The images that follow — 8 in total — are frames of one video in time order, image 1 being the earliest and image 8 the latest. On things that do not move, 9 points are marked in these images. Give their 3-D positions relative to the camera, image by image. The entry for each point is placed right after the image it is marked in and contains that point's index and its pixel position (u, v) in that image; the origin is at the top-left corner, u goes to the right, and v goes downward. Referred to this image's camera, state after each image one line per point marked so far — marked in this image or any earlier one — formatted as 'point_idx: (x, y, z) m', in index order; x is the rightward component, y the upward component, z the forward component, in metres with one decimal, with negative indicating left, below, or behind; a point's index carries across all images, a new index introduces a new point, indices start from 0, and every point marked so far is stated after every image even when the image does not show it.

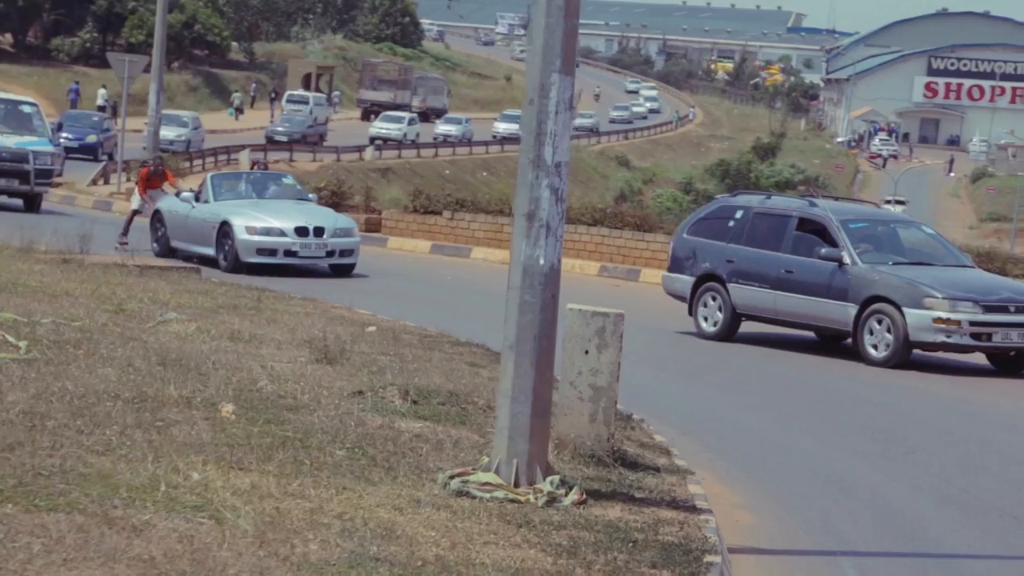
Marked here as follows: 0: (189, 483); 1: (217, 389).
0: (-1.0, -0.6, +6.6) m
1: (-1.2, -0.4, +8.8) m
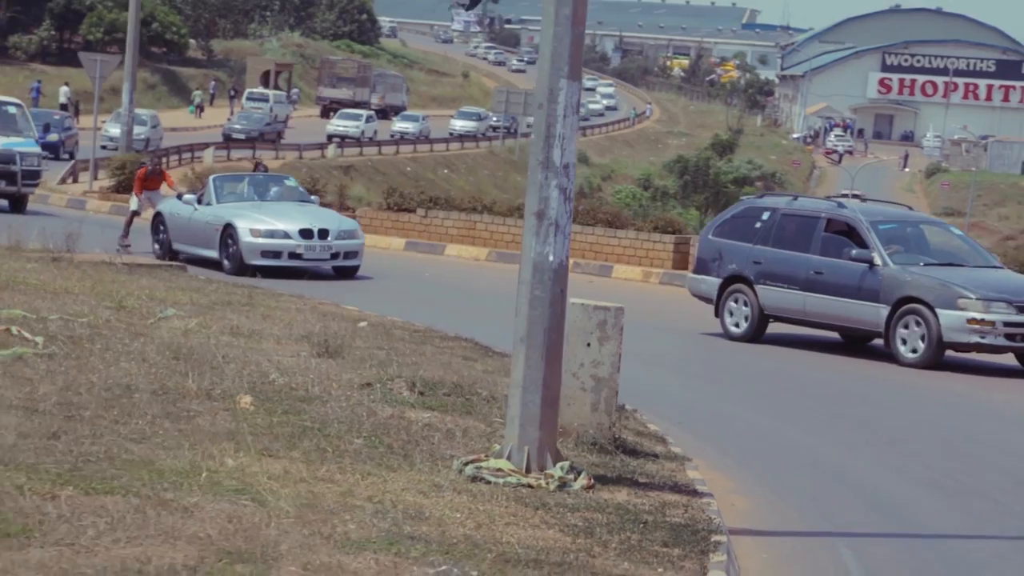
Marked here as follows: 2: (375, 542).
0: (-1.0, -0.6, +7.0) m
1: (-1.2, -0.4, +9.2) m
2: (-0.4, -0.8, +6.2) m
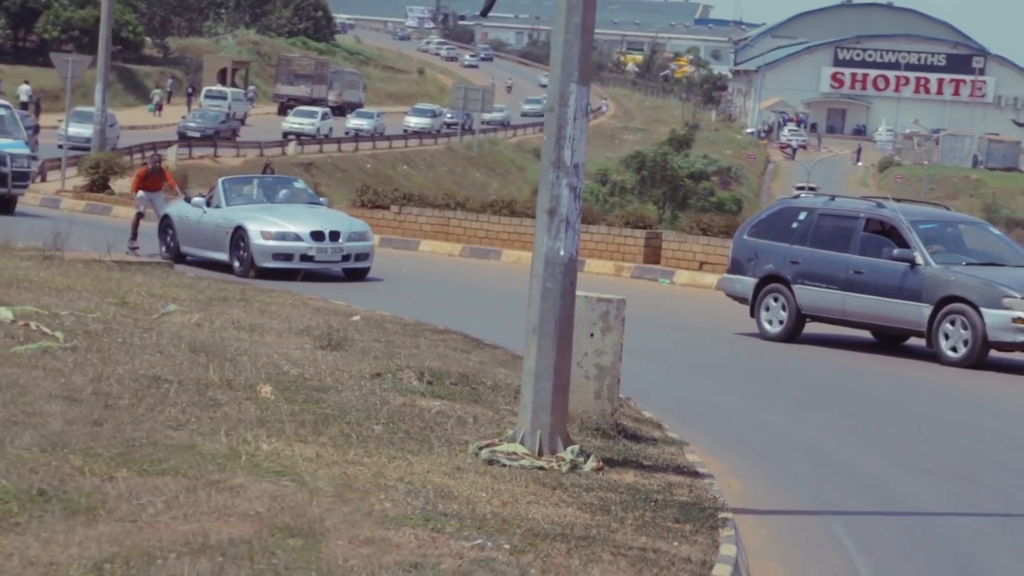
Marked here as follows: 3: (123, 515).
0: (-0.9, -0.6, +7.4) m
1: (-1.2, -0.4, +9.6) m
2: (-0.3, -0.7, +6.7) m
3: (-1.2, -0.7, +6.1) m
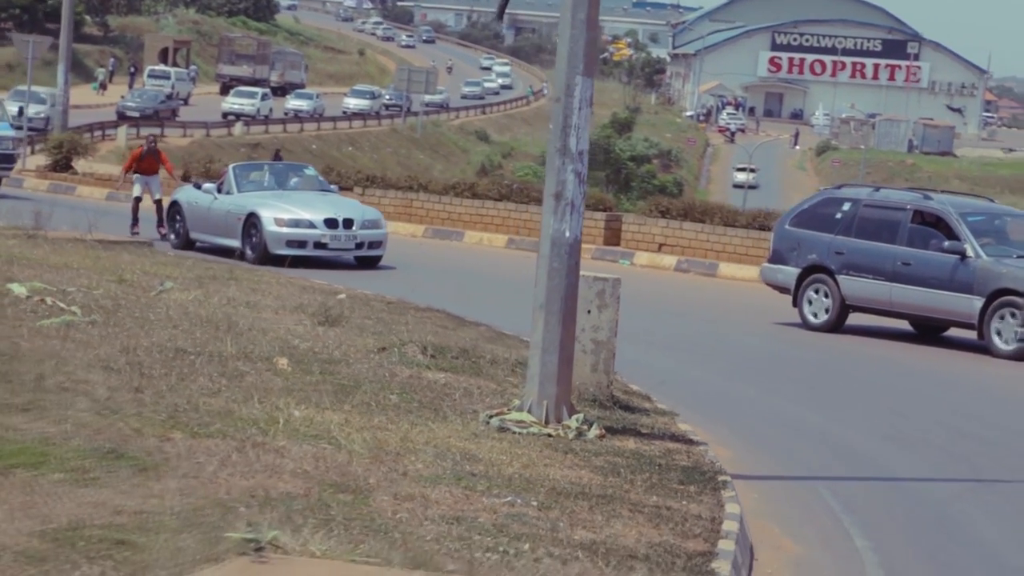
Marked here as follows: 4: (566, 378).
0: (-0.8, -0.5, +7.9) m
1: (-1.2, -0.3, +10.1) m
2: (-0.2, -0.7, +7.2) m
3: (-1.1, -0.6, +6.6) m
4: (+0.2, -0.4, +8.9) m
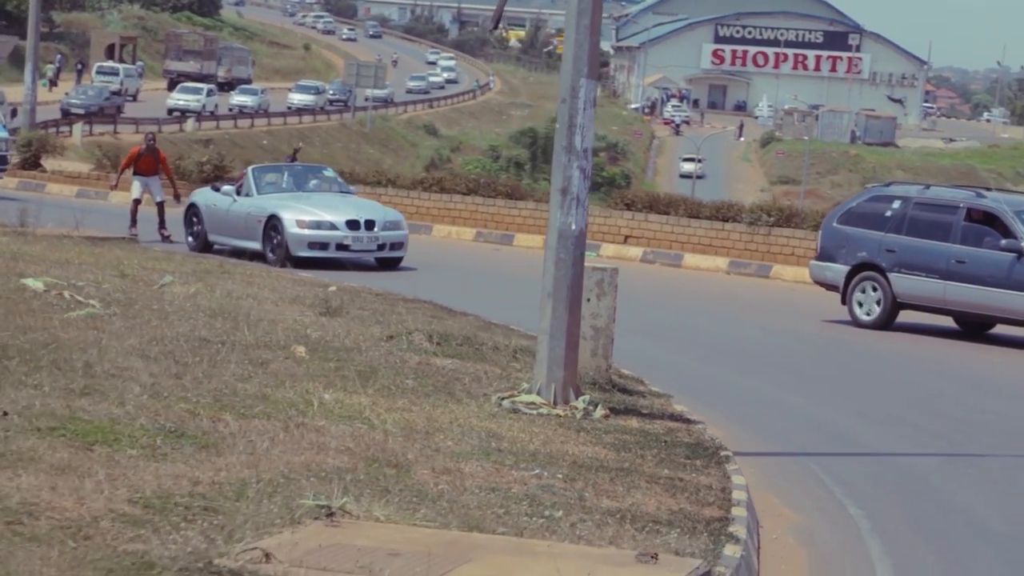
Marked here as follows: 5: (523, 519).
0: (-0.8, -0.5, +8.5) m
1: (-1.2, -0.2, +10.6) m
2: (-0.1, -0.6, +7.8) m
3: (-0.9, -0.6, +7.1) m
4: (+0.3, -0.3, +9.5) m
5: (0.0, -0.7, +6.6) m
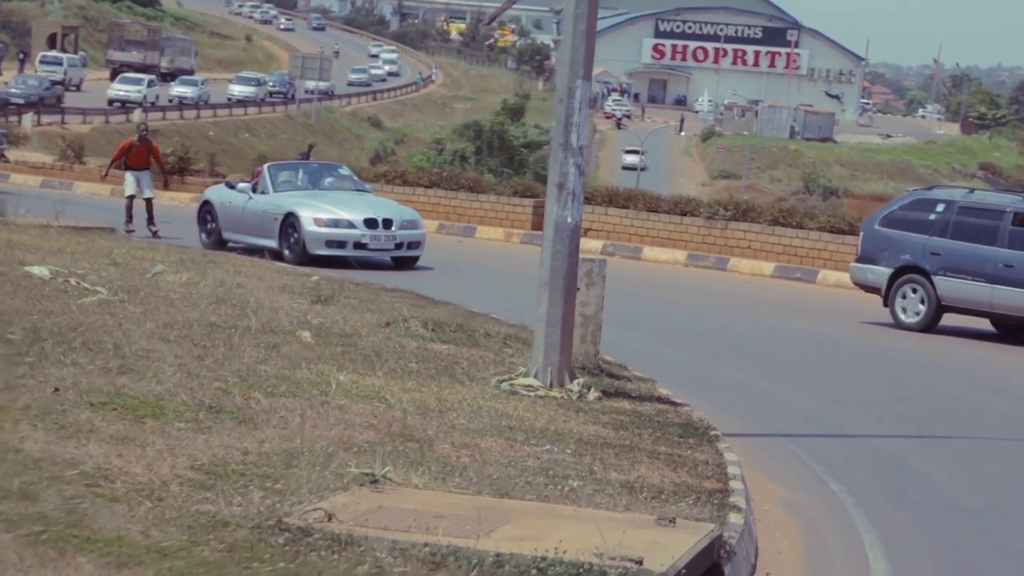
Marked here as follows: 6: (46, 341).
0: (-0.7, -0.4, +9.0) m
1: (-1.2, -0.2, +11.2) m
2: (-0.1, -0.6, +8.4) m
3: (-0.9, -0.5, +7.7) m
4: (+0.3, -0.3, +10.1) m
5: (+0.1, -0.7, +7.2) m
6: (-2.0, -0.2, +8.8) m
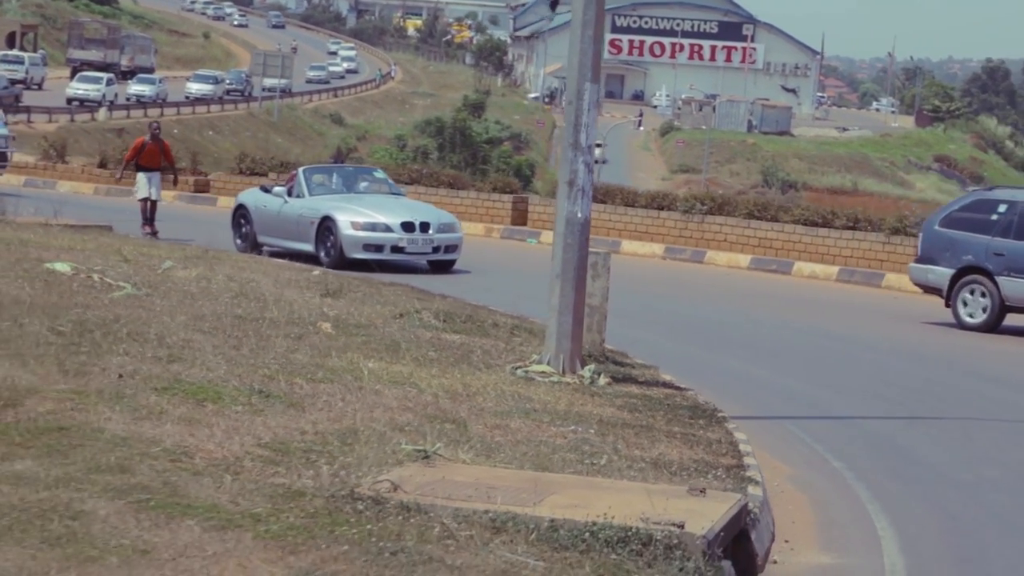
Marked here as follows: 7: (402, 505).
0: (-0.7, -0.4, +9.6) m
1: (-1.2, -0.1, +11.7) m
2: (0.0, -0.5, +8.9) m
3: (-0.8, -0.5, +8.2) m
4: (+0.3, -0.2, +10.6) m
5: (+0.2, -0.7, +7.7) m
6: (-1.9, -0.2, +9.3) m
7: (-0.3, -0.7, +6.3) m
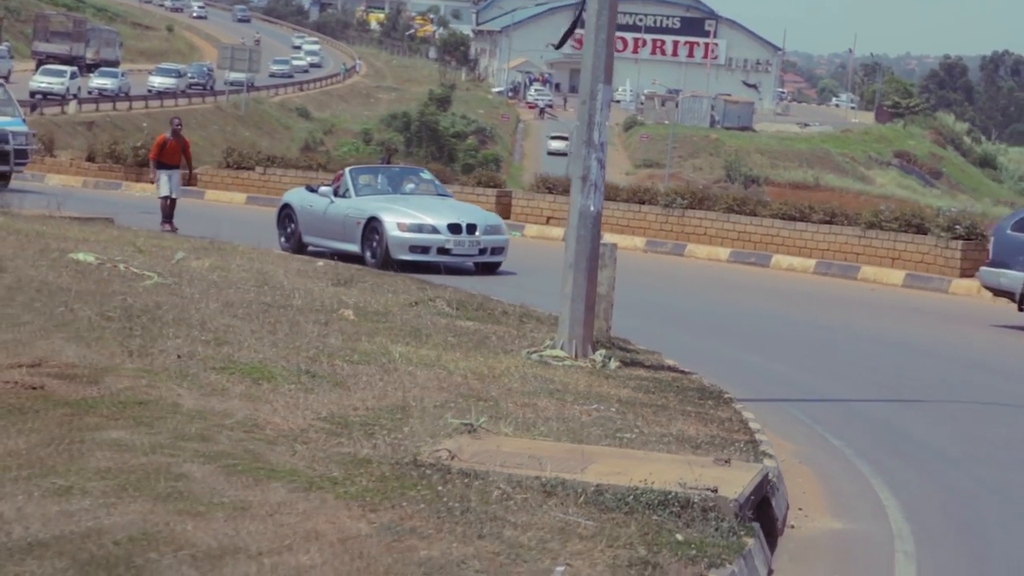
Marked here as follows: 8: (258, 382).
0: (-0.5, -0.3, +10.2) m
1: (-1.1, -0.1, +12.3) m
2: (+0.1, -0.5, +9.5) m
3: (-0.6, -0.4, +8.8) m
4: (+0.4, -0.2, +11.3) m
5: (+0.4, -0.6, +8.4) m
6: (-1.8, -0.1, +9.9) m
7: (-0.2, -0.6, +6.9) m
8: (-1.0, -0.4, +8.4) m
